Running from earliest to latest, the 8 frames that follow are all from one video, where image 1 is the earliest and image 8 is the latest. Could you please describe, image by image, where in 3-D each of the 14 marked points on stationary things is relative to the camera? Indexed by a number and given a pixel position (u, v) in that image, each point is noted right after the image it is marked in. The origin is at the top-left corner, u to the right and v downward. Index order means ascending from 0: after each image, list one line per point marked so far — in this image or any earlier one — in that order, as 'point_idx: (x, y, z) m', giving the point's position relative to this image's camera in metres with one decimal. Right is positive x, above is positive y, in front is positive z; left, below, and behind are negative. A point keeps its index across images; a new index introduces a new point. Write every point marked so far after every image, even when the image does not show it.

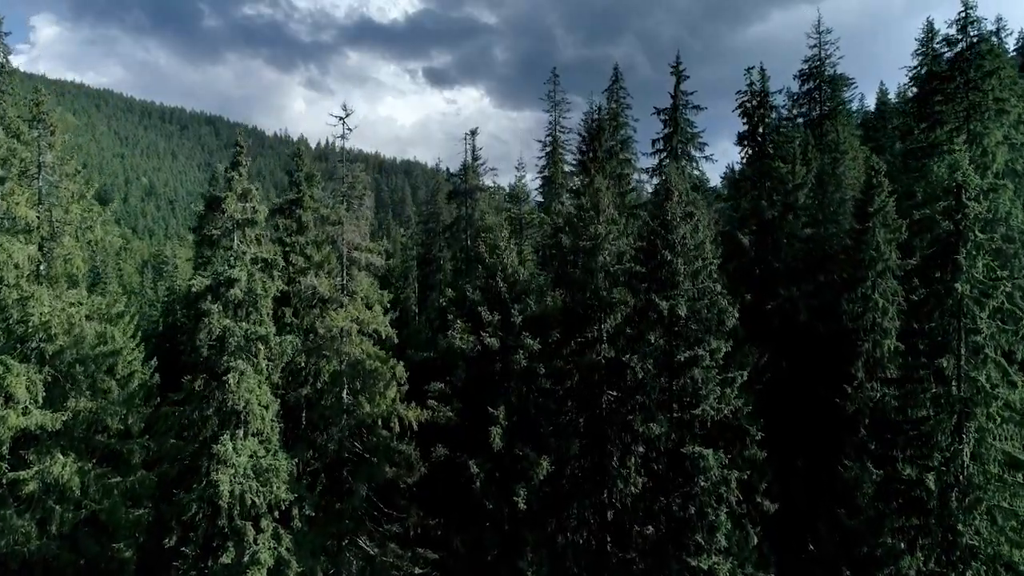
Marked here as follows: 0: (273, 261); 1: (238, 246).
0: (-6.9, +0.7, +19.0) m
1: (-7.5, +1.1, +17.8) m
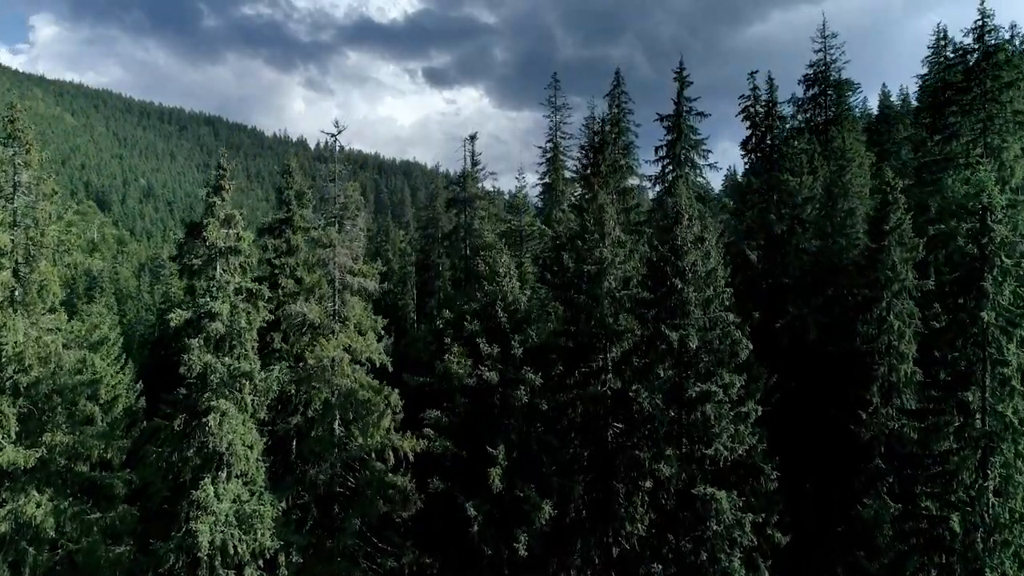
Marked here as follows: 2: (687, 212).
0: (-6.9, -0.1, +17.9) m
1: (-7.5, +0.3, +16.7) m
2: (+5.3, +2.2, +19.3) m
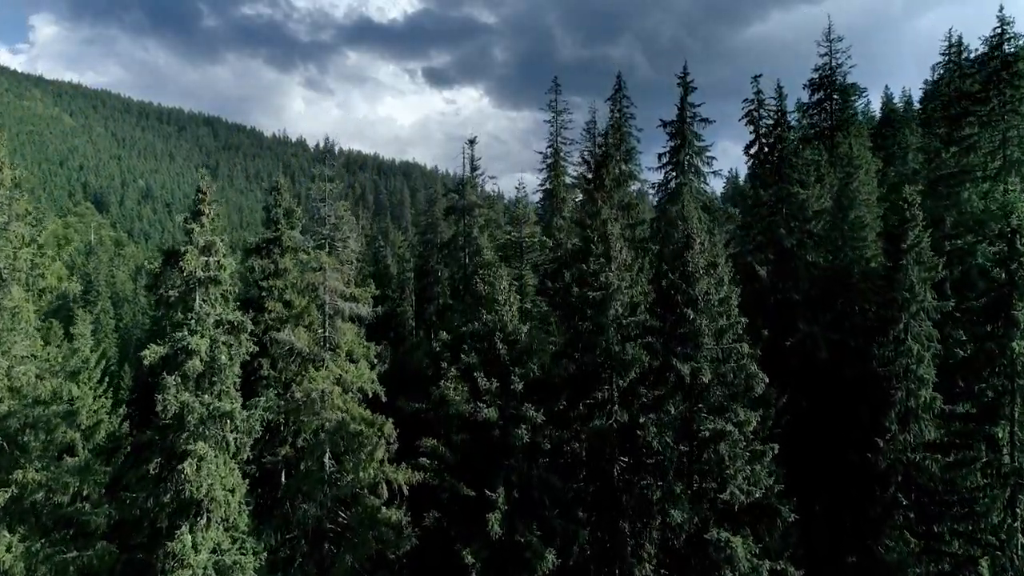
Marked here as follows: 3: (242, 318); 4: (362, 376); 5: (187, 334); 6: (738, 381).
0: (-6.9, -0.9, +16.7) m
1: (-7.5, -0.5, +15.6) m
2: (+5.3, +1.4, +18.1) m
3: (-6.9, -0.8, +16.7) m
4: (-4.6, -2.7, +19.8) m
5: (-7.6, -1.1, +15.3) m
6: (+6.1, -2.5, +17.7) m
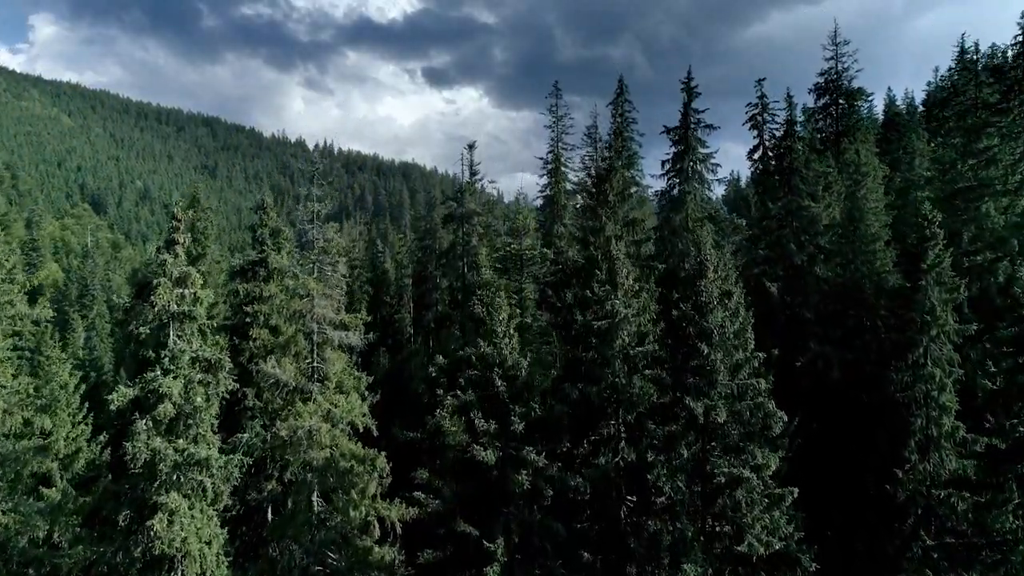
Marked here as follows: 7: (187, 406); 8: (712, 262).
0: (-6.9, -1.7, +15.5) m
1: (-7.5, -1.3, +14.4) m
2: (+5.3, +0.7, +16.9) m
3: (-6.9, -1.6, +15.5) m
4: (-4.6, -3.4, +18.6) m
5: (-7.6, -1.9, +14.1) m
6: (+6.1, -3.3, +16.5) m
7: (-7.1, -2.6, +14.3) m
8: (+5.5, +0.6, +17.9) m
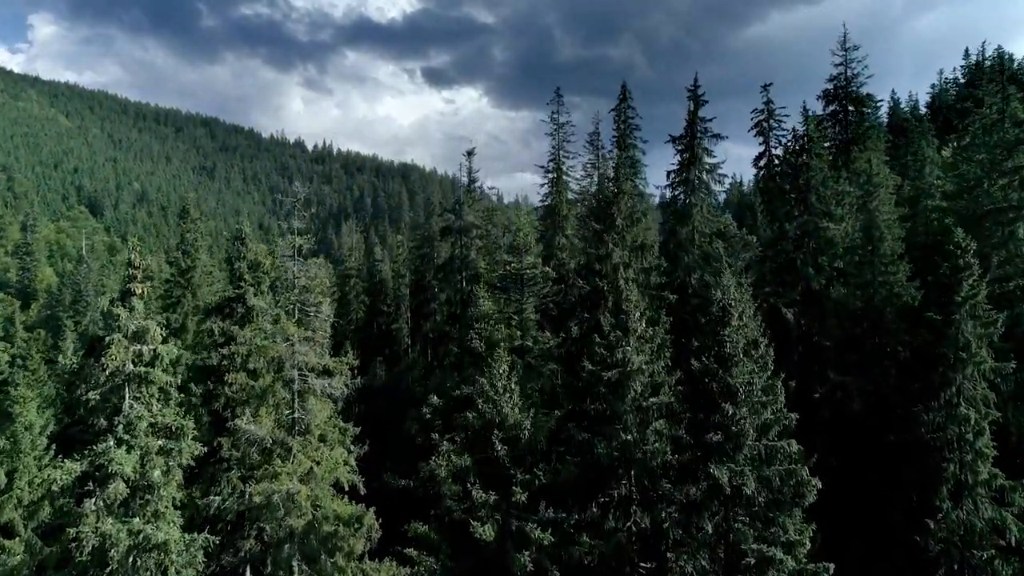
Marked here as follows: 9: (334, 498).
0: (-6.9, -2.8, +13.8) m
1: (-7.4, -2.4, +12.7) m
2: (+5.3, -0.5, +15.2) m
3: (-6.9, -2.7, +13.7) m
4: (-4.5, -4.6, +16.9) m
5: (-7.6, -3.0, +12.4) m
6: (+6.2, -4.4, +14.8) m
7: (-7.1, -3.7, +12.6) m
8: (+5.5, -0.5, +16.2) m
9: (-4.7, -5.4, +16.8) m
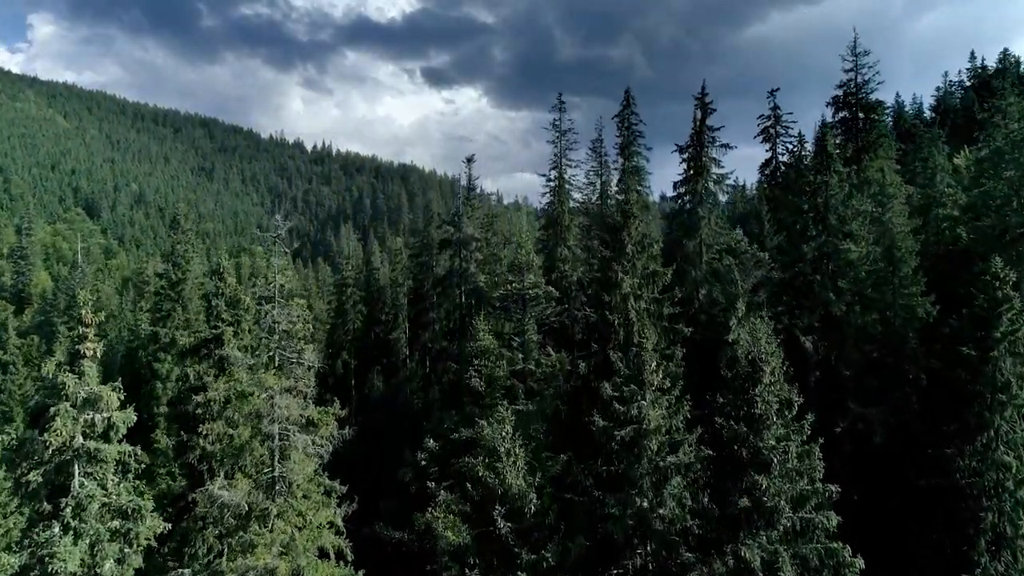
0: (-6.8, -3.9, +12.2) m
1: (-7.4, -3.4, +11.0) m
2: (+5.4, -1.5, +13.6) m
3: (-6.8, -3.8, +12.1) m
4: (-4.5, -5.6, +15.3) m
5: (-7.5, -4.0, +10.7) m
6: (+6.2, -5.5, +13.1) m
7: (-7.0, -4.7, +10.9) m
8: (+5.6, -1.6, +14.5) m
9: (-4.6, -6.5, +15.2) m
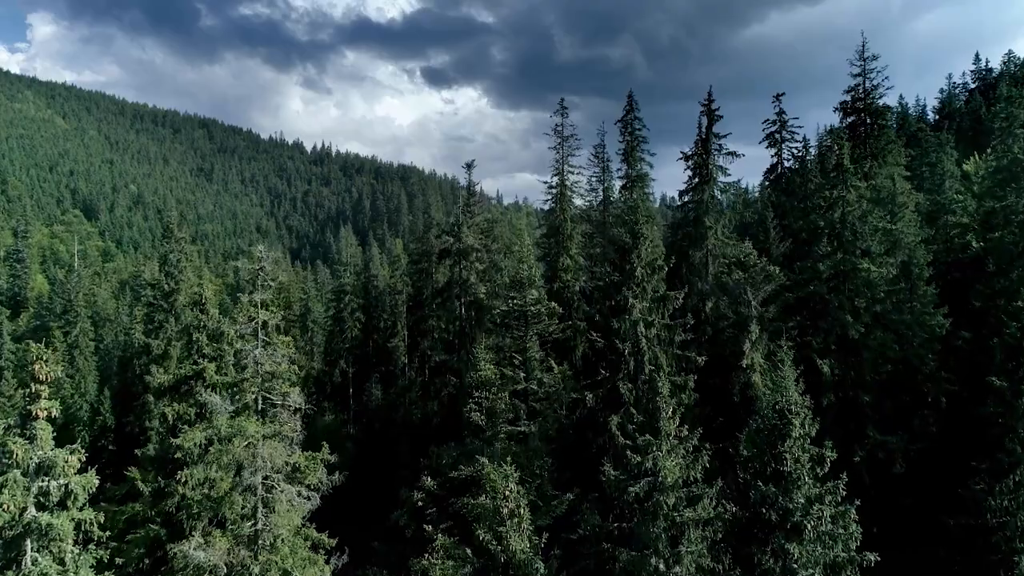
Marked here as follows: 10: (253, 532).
0: (-6.8, -4.7, +11.0) m
1: (-7.3, -4.2, +9.8) m
2: (+5.4, -2.3, +12.4) m
3: (-6.7, -4.6, +10.9) m
4: (-4.4, -6.4, +14.0) m
5: (-7.4, -4.9, +9.5) m
6: (+6.3, -6.3, +11.9) m
7: (-6.9, -5.6, +9.7) m
8: (+5.7, -2.4, +13.3) m
9: (-4.6, -7.3, +14.0) m
10: (-5.5, -5.2, +13.8) m
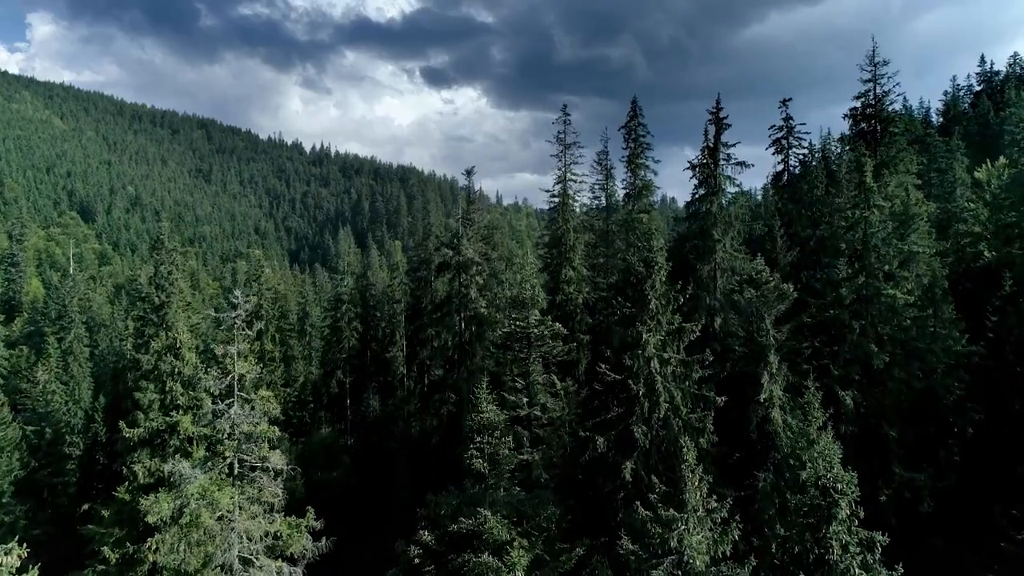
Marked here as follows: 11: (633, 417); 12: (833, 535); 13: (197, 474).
0: (-6.6, -5.6, +9.5) m
1: (-7.2, -5.2, +8.3) m
2: (+5.6, -3.3, +10.9) m
3: (-6.6, -5.6, +9.4) m
4: (-4.3, -7.4, +12.5) m
5: (-7.3, -5.8, +8.0) m
6: (+6.4, -7.3, +10.4) m
7: (-6.8, -6.5, +8.2) m
8: (+5.8, -3.4, +11.8) m
9: (-4.4, -8.2, +12.5) m
10: (-5.4, -6.2, +12.3) m
11: (+3.6, -3.7, +19.3) m
12: (+5.4, -4.0, +11.1) m
13: (-6.5, -3.6, +13.8) m
